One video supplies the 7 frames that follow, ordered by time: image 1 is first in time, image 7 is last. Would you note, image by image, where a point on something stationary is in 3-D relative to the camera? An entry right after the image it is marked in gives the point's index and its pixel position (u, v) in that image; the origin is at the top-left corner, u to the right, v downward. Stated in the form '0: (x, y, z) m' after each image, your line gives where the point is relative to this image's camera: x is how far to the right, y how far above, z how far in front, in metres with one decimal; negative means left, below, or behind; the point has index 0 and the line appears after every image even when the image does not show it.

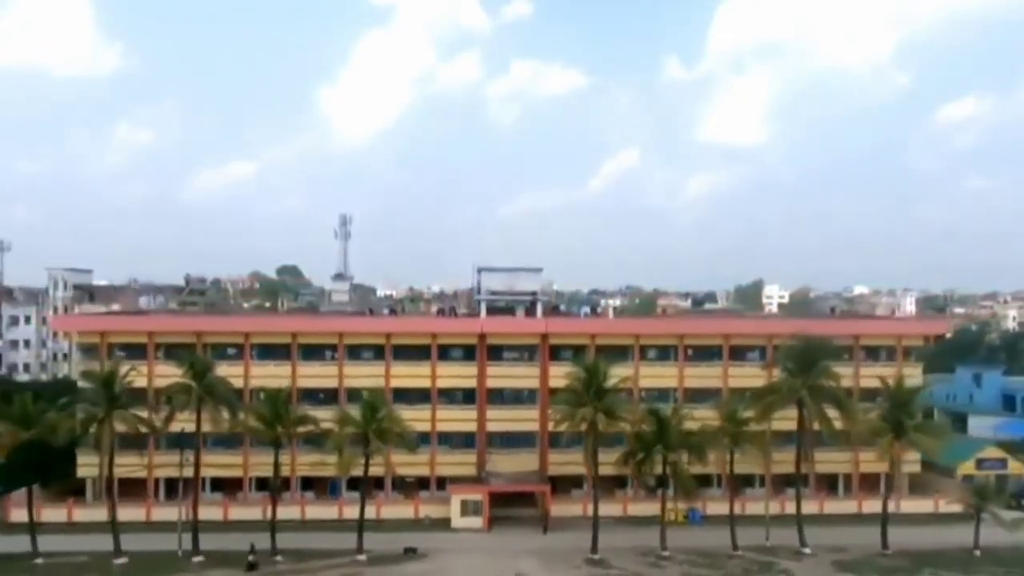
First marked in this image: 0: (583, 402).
0: (+1.4, -2.3, +19.4) m
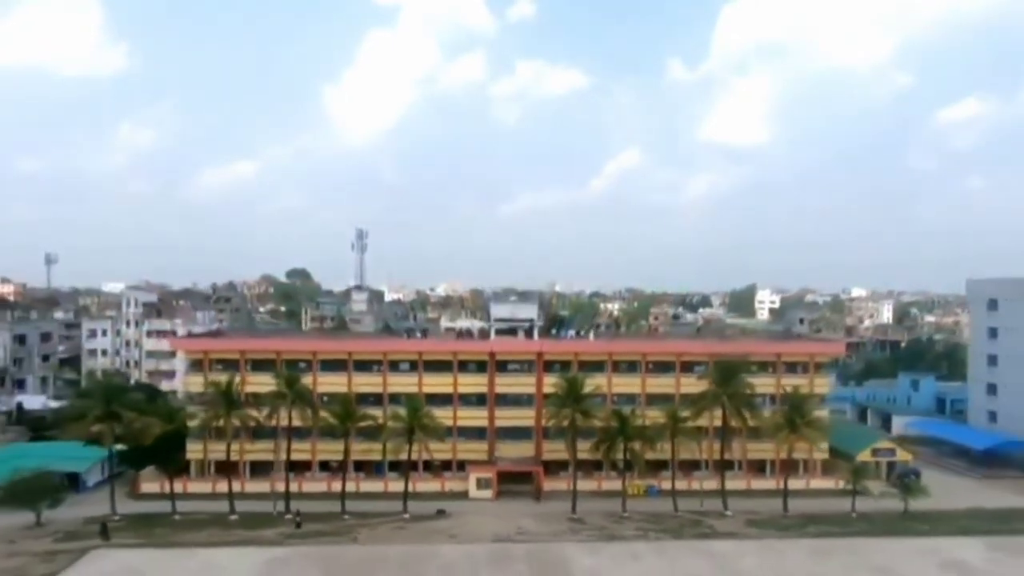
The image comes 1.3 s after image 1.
0: (+1.5, -3.2, +26.7) m
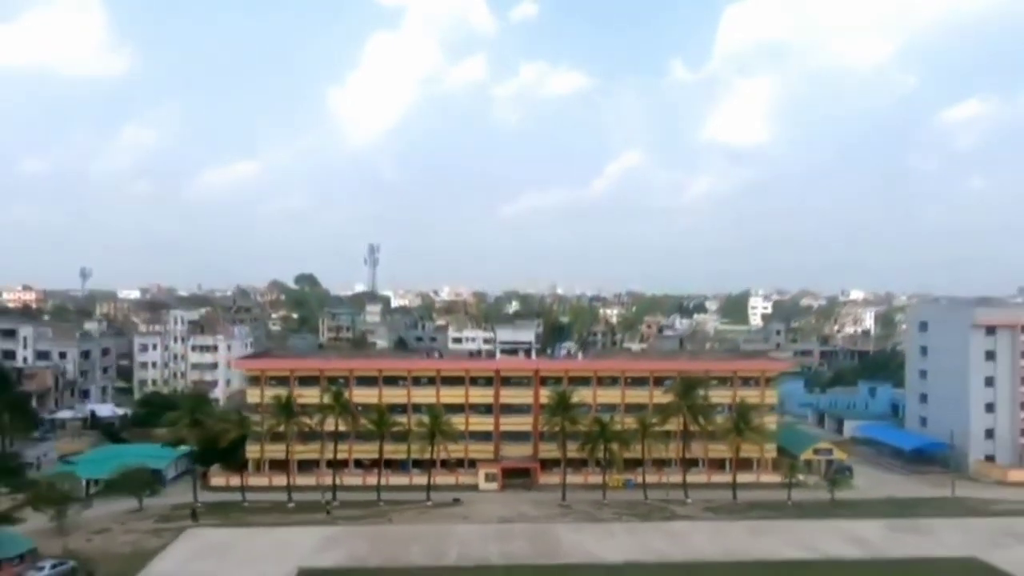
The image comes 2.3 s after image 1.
0: (+1.6, -4.3, +33.1) m
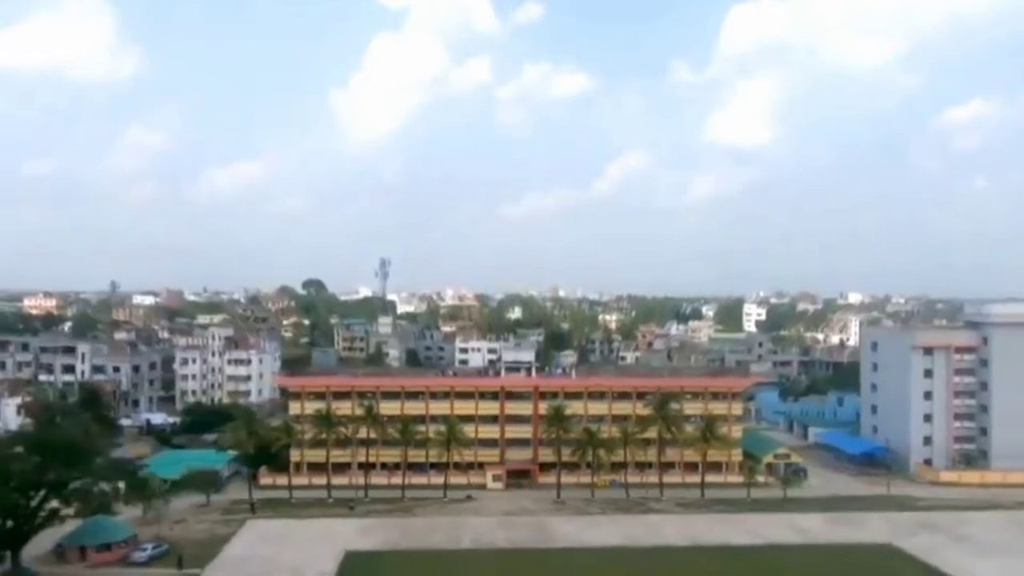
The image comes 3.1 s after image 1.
0: (+1.7, -5.6, +39.4) m
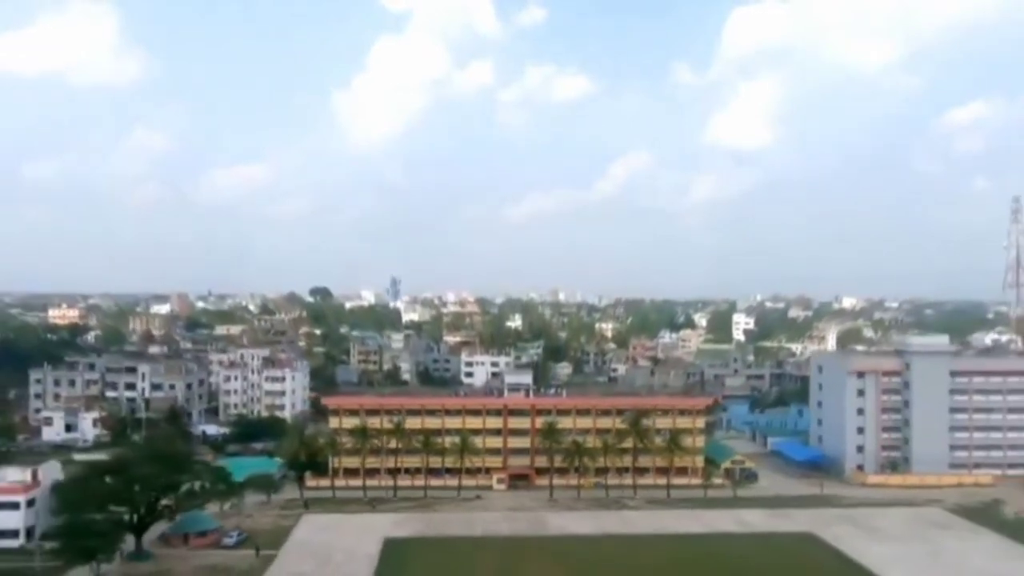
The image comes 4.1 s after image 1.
0: (+1.8, -7.5, +48.4) m
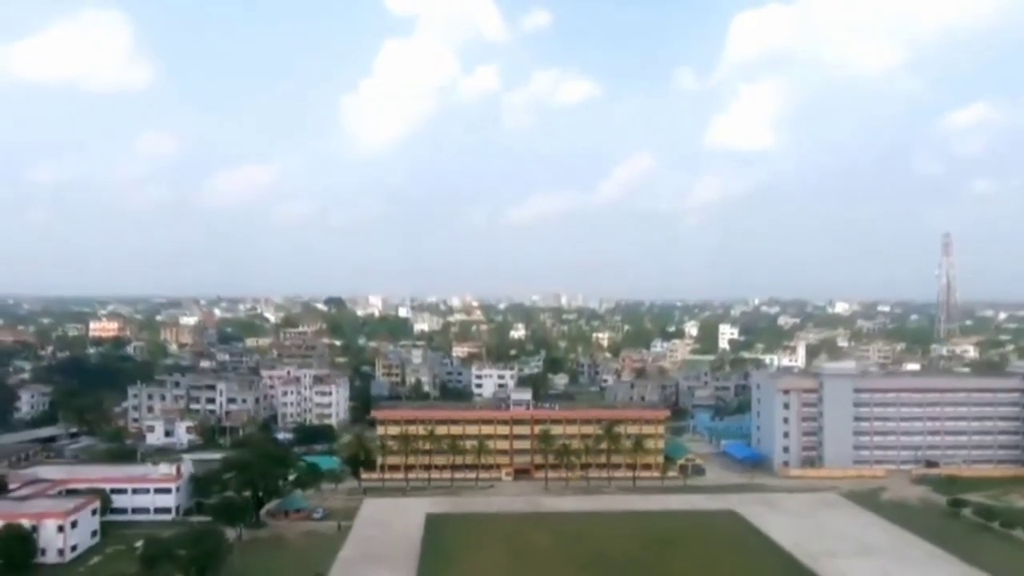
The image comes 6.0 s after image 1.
0: (+2.1, -10.3, +64.5) m
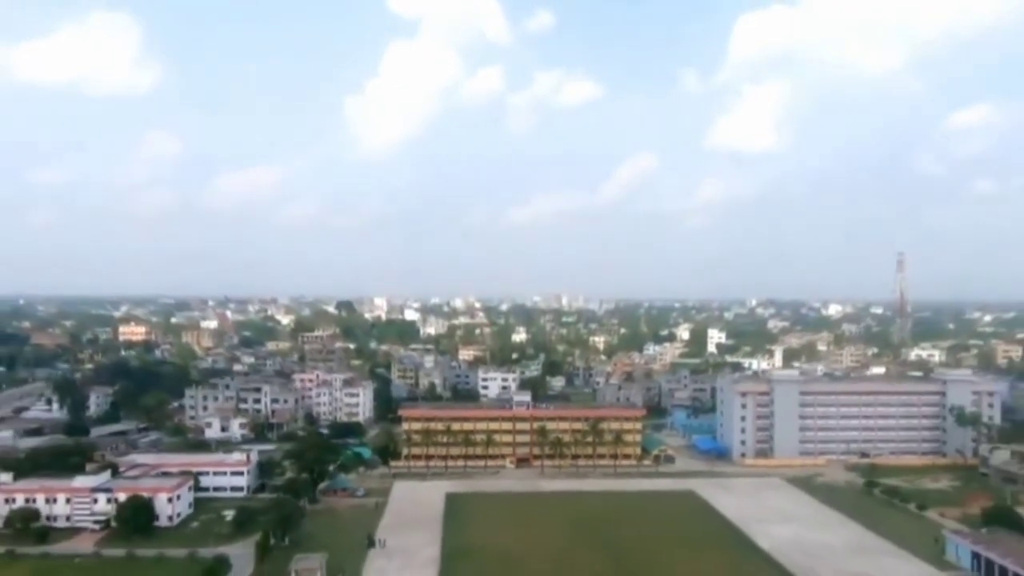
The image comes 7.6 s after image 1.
0: (+2.3, -12.0, +78.3) m
